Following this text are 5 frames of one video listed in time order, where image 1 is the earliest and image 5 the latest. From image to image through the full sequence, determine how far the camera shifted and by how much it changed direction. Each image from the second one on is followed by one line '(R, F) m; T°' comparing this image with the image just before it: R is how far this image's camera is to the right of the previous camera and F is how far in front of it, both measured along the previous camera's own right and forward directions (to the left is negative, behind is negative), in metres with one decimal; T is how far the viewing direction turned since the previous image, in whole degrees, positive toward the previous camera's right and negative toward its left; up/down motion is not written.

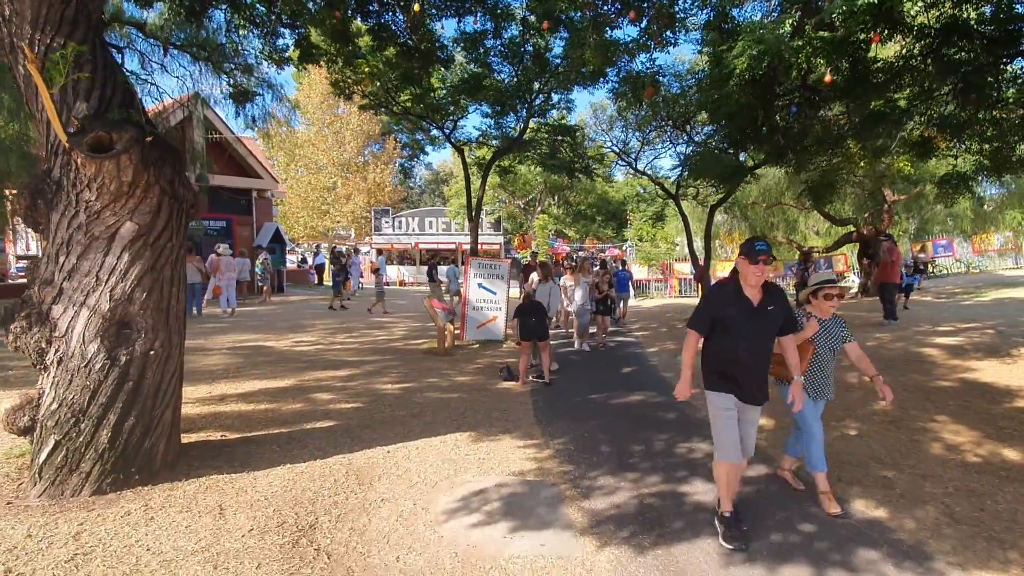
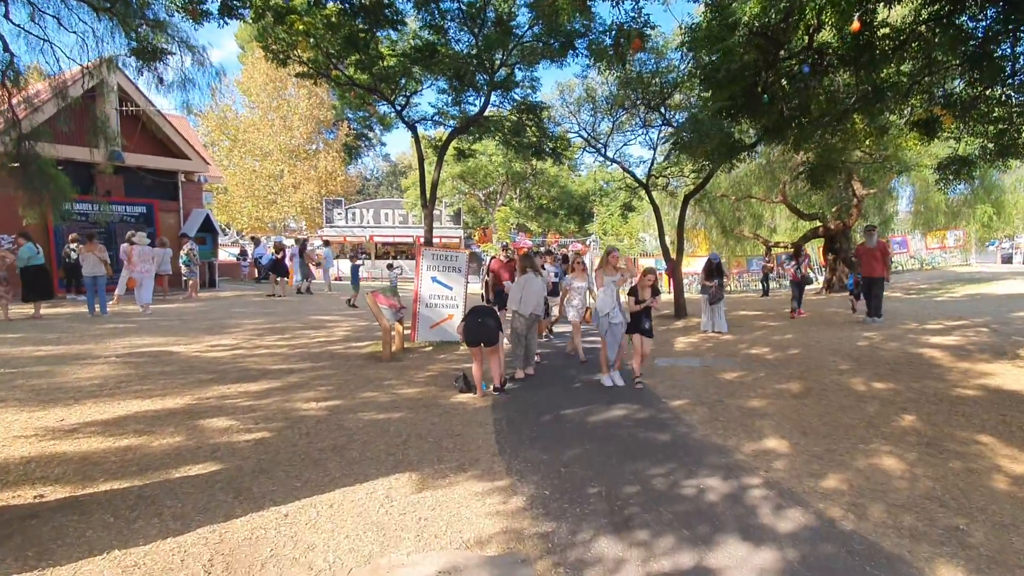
(0.0, +1.4) m; +4°
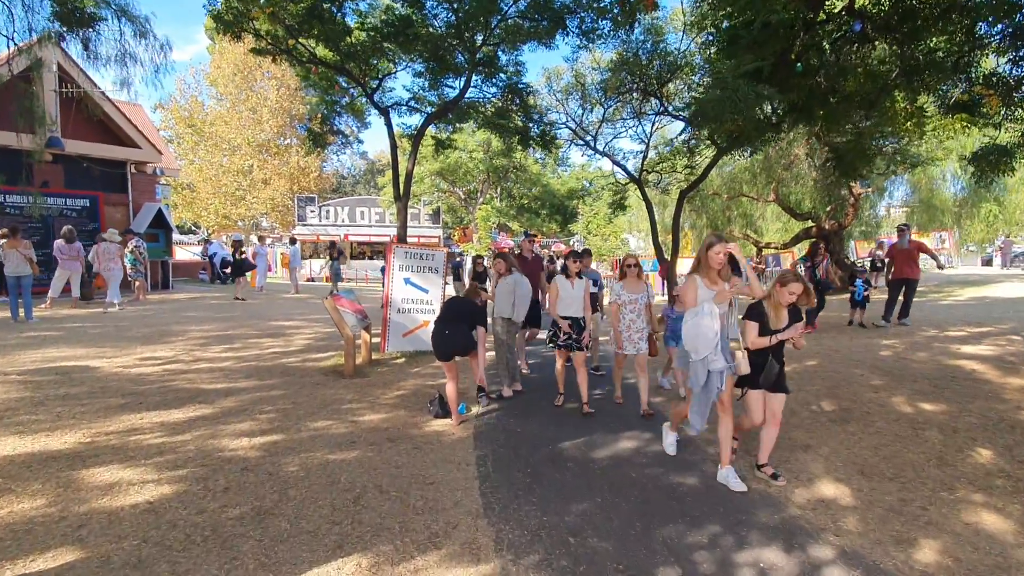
(-0.1, +1.2) m; +2°
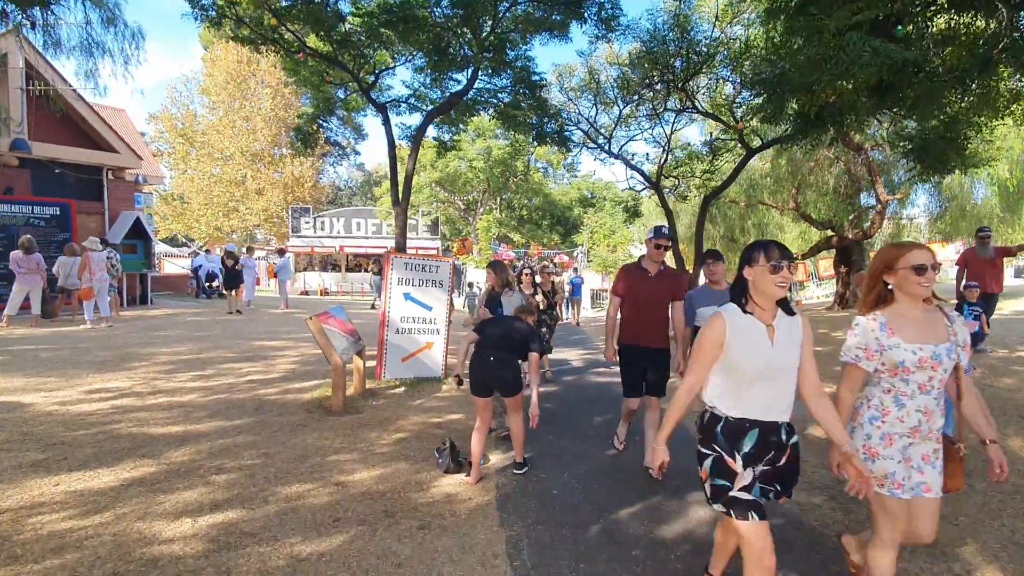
(-0.3, +1.2) m; 0°
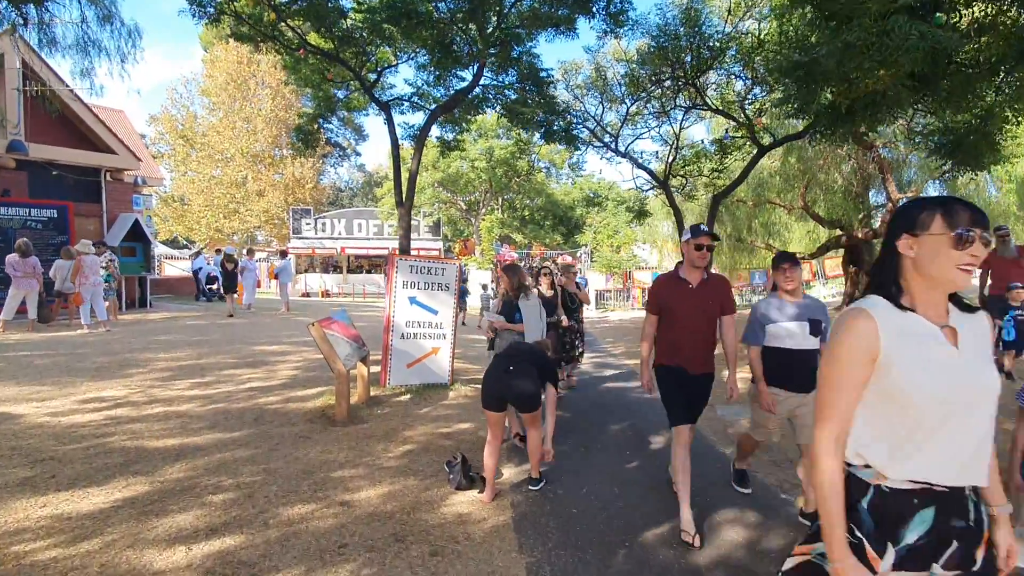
(-0.1, +0.3) m; 0°
